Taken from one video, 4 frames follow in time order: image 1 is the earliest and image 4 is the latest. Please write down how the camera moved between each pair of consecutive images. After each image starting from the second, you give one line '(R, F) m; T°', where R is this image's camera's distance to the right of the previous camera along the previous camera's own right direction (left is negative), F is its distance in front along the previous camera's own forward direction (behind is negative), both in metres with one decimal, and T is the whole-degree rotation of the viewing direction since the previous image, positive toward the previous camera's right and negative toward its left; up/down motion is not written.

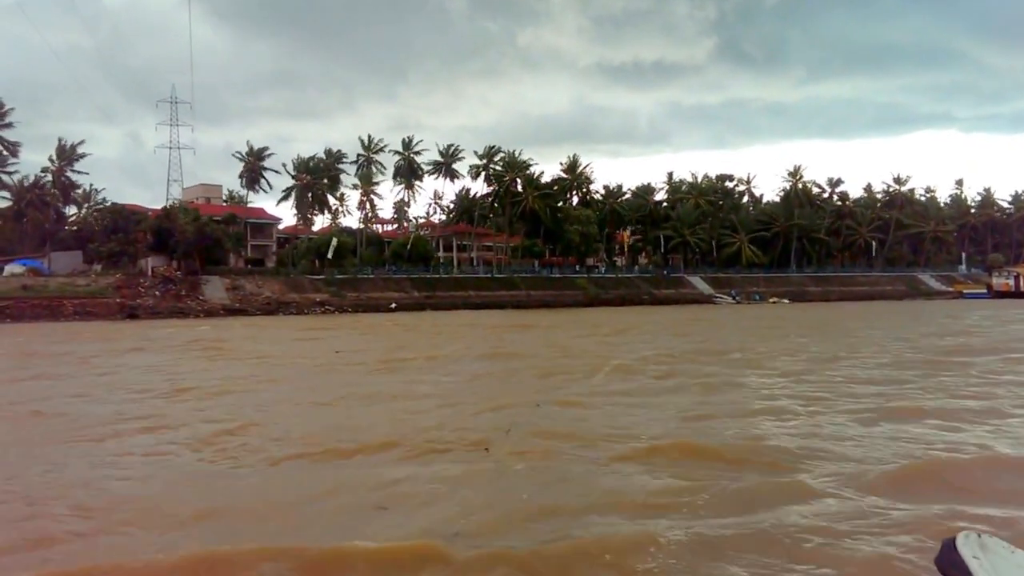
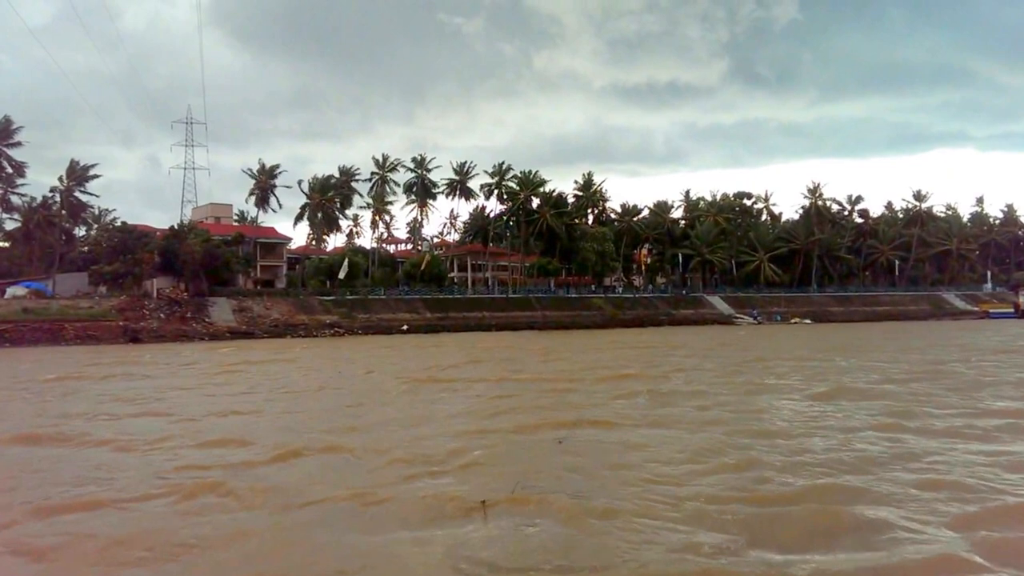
(0.0, +0.7) m; -1°
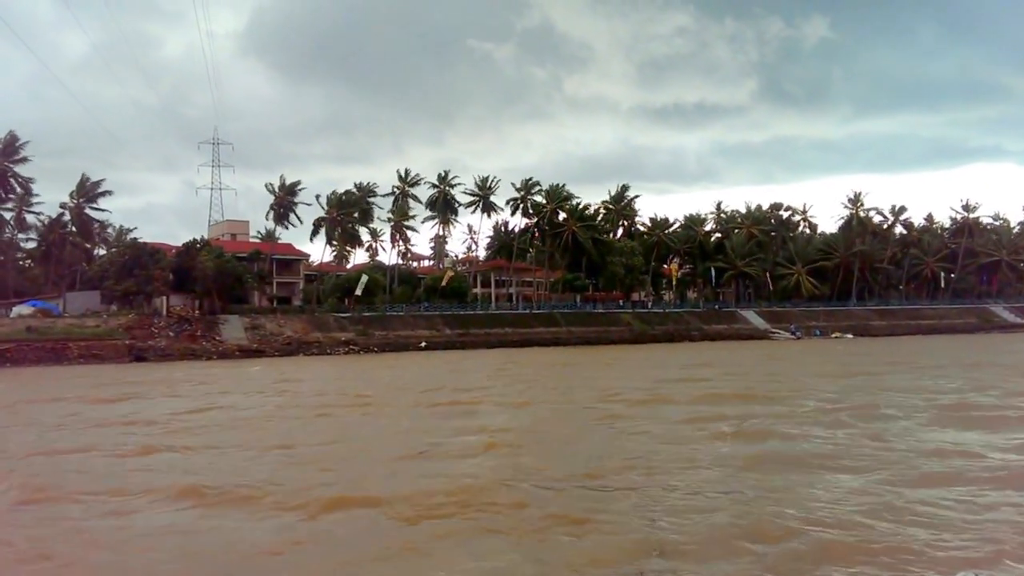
(+0.2, +1.1) m; -2°
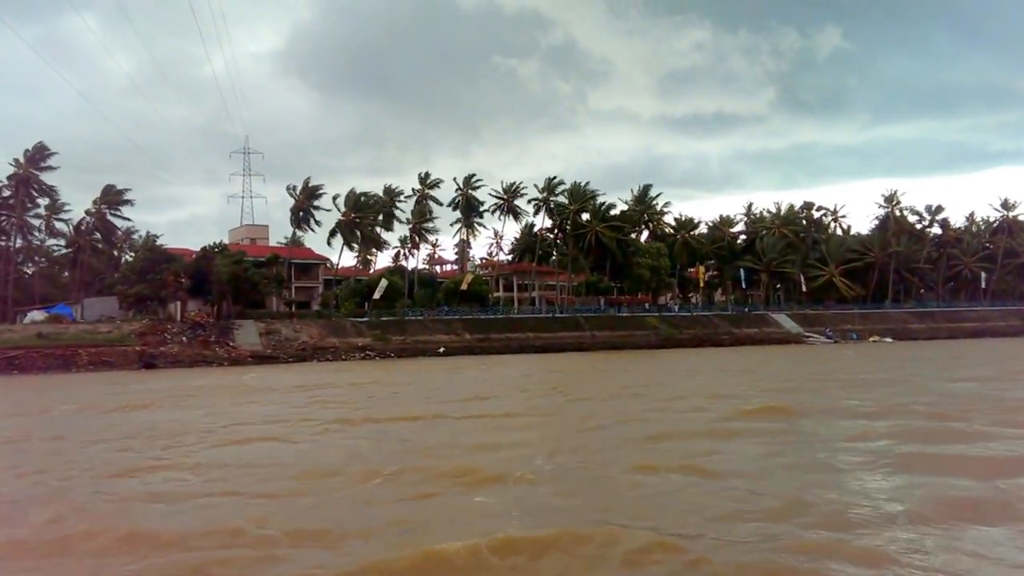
(+0.2, +0.7) m; -2°
